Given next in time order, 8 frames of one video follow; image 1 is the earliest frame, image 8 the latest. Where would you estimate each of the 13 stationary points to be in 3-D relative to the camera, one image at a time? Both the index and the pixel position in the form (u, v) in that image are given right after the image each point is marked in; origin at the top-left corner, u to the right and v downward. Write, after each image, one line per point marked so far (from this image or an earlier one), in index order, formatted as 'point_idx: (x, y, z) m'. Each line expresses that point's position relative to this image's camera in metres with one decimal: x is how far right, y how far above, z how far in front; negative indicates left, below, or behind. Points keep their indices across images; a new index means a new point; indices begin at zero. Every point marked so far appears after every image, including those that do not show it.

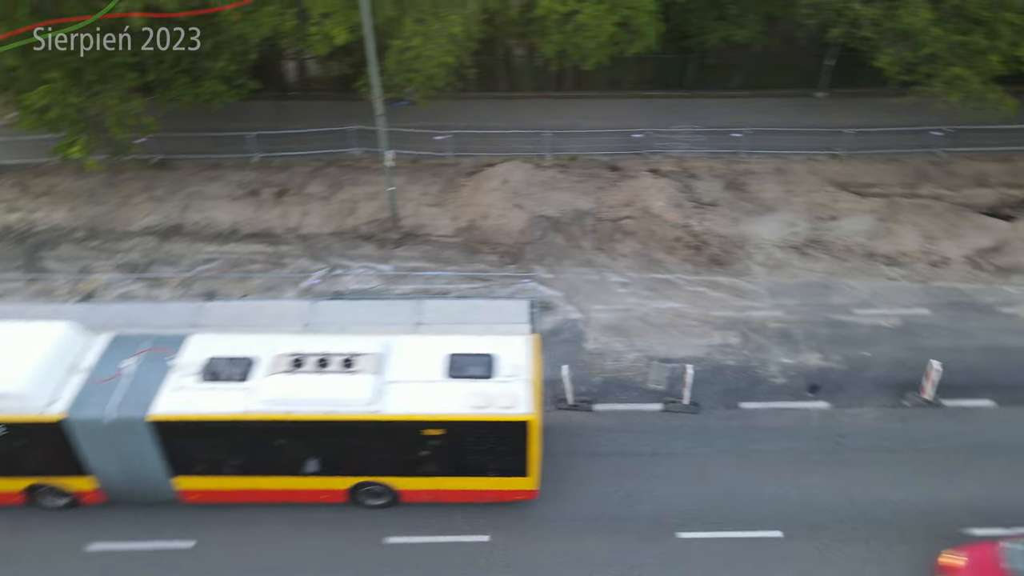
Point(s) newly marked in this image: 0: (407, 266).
0: (-2.3, +0.5, +16.1) m
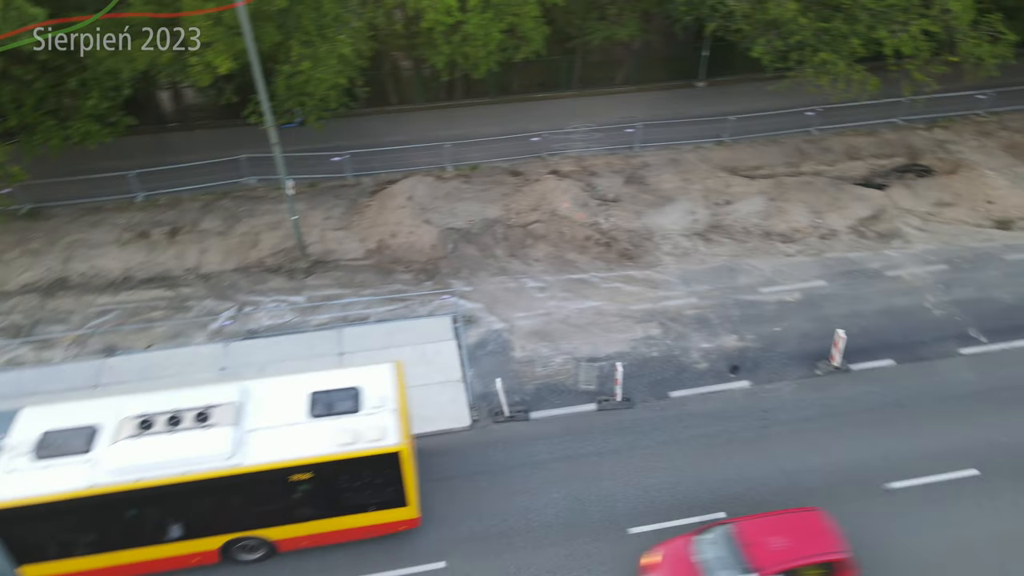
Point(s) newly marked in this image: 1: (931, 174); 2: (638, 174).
0: (-4.1, -0.1, +15.6) m
1: (+11.4, +3.1, +19.6) m
2: (+3.4, +3.1, +19.4) m
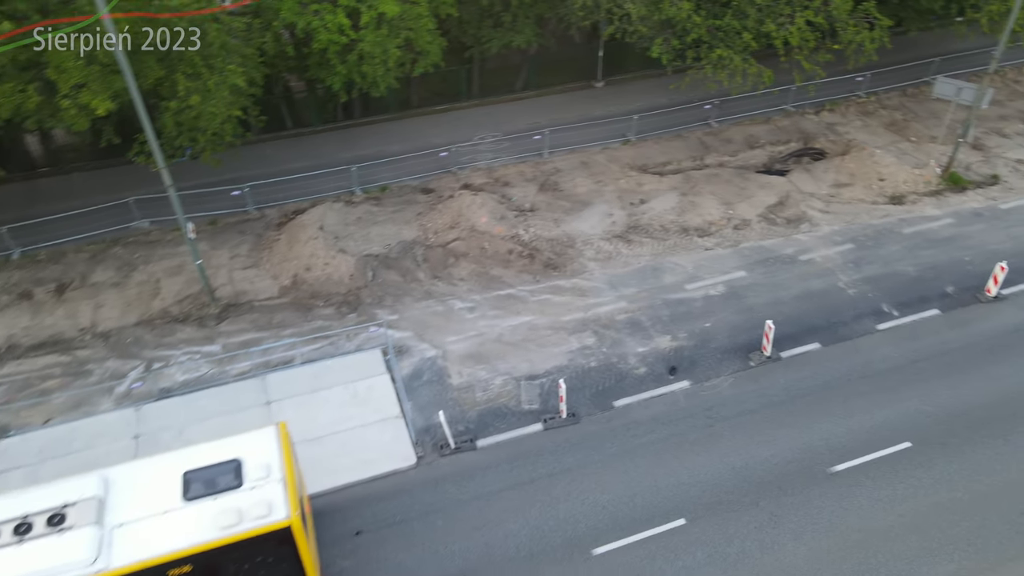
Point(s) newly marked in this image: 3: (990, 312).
0: (-5.6, -1.1, +14.6) m
1: (+8.9, +3.7, +20.5) m
2: (+1.0, +2.9, +19.3) m
3: (+10.1, -0.5, +15.3) m
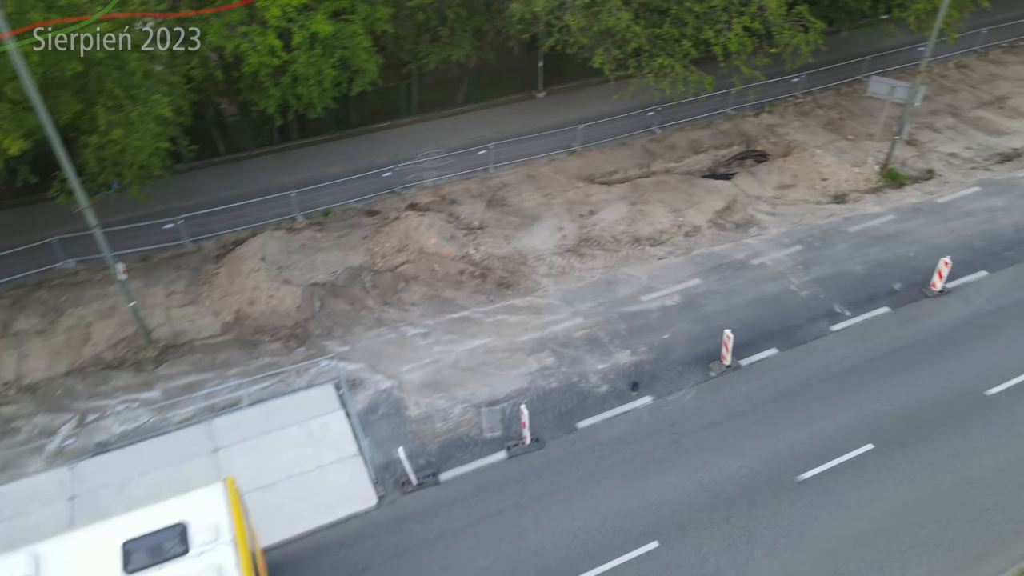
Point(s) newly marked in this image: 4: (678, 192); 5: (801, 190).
0: (-6.4, -1.8, +13.8) m
1: (+7.3, +3.7, +20.7) m
2: (-0.4, +2.4, +19.0) m
3: (+9.1, -0.4, +15.6) m
4: (+4.4, +2.5, +19.1) m
5: (+7.7, +2.6, +19.4) m
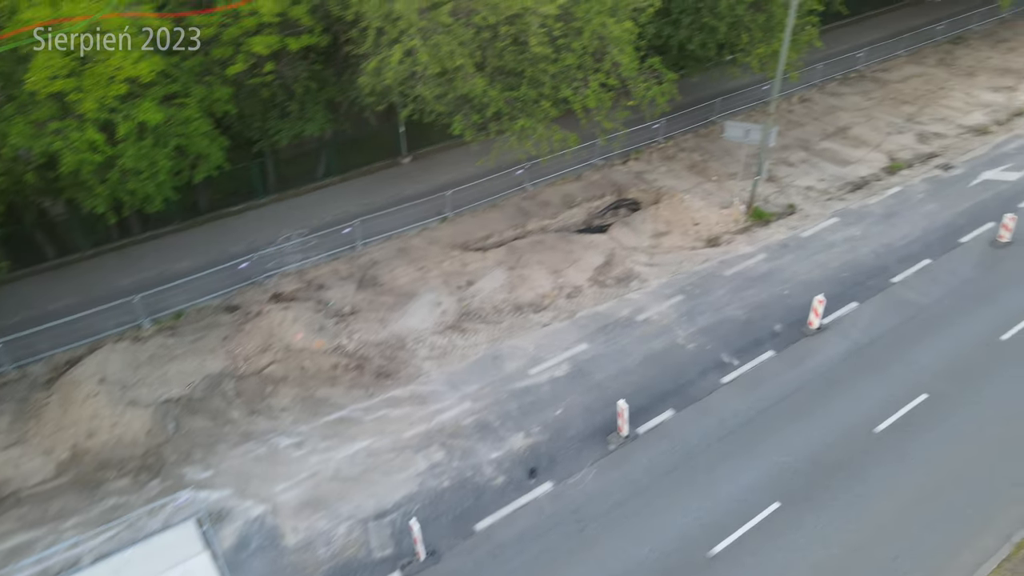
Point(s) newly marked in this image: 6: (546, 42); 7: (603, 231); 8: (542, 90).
0: (-8.2, -4.2, +11.6) m
1: (+3.7, +2.3, +20.7) m
2: (-3.5, +0.3, +17.8) m
3: (+6.6, -1.2, +15.8) m
4: (+1.1, +0.9, +18.7) m
5: (+4.4, +1.4, +19.4) m
6: (+0.8, +5.4, +15.9) m
7: (+2.5, +1.6, +19.7) m
8: (+0.7, +4.6, +16.8) m
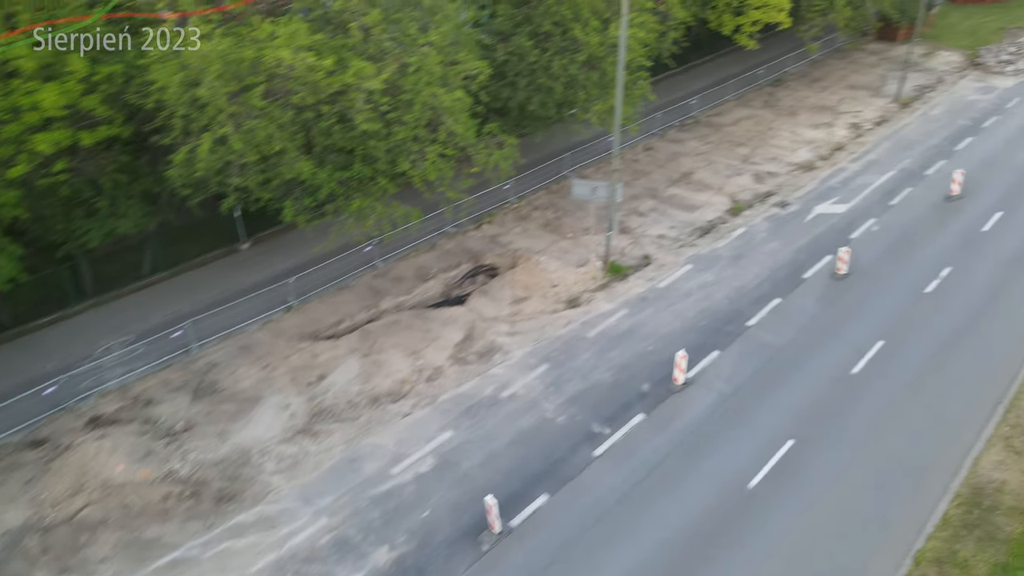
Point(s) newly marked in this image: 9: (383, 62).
0: (-9.9, -6.6, +8.9) m
1: (-0.4, +0.4, +20.1) m
2: (-6.8, -2.1, +16.0) m
3: (+3.7, -2.4, +15.5) m
4: (-2.4, -1.0, +17.6) m
5: (+0.6, -0.3, +18.9) m
6: (-2.8, +3.5, +15.1) m
7: (-1.3, -0.4, +18.9) m
8: (-3.0, +2.7, +16.0) m
9: (-2.7, +4.8, +15.5) m
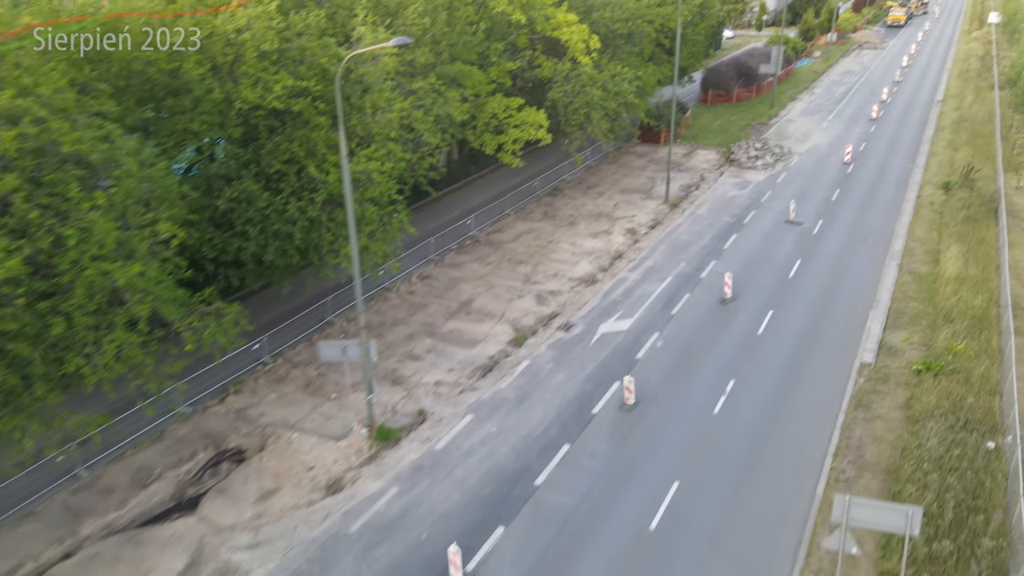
0: (-12.0, -10.2, +2.7) m
1: (-6.2, -3.9, +16.6) m
2: (-11.1, -6.4, +10.8) m
3: (-0.8, -5.6, +12.7) m
4: (-7.4, -5.2, +13.6) m
5: (-4.8, -4.4, +15.5) m
6: (-7.9, -0.4, +11.5) m
7: (-6.7, -4.6, +15.1) m
8: (-8.1, -1.4, +12.2) m
9: (-8.0, +0.8, +12.1) m
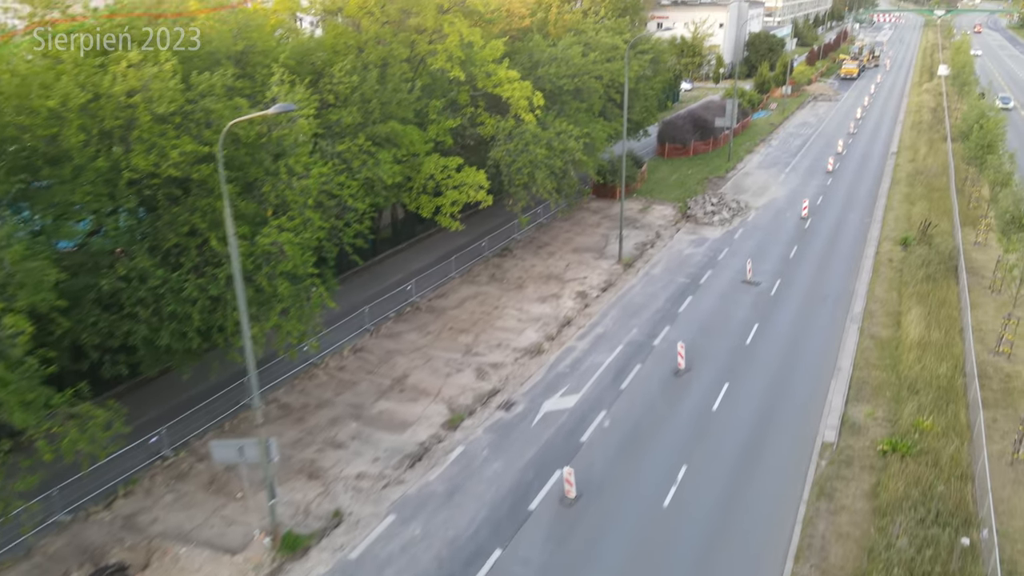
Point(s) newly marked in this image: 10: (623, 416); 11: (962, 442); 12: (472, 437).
0: (-12.9, -11.2, -0.1) m
1: (-7.7, -5.8, +14.4) m
2: (-12.4, -8.0, +8.3) m
3: (-2.2, -7.1, +10.6) m
4: (-8.8, -6.9, +11.2) m
5: (-6.3, -6.1, +13.3) m
6: (-9.3, -1.9, +9.5) m
7: (-8.2, -6.4, +12.8) m
8: (-9.5, -2.9, +10.1) m
9: (-9.5, -0.7, +10.1) m
10: (+3.0, -3.5, +19.6) m
11: (+10.8, -3.7, +17.4) m
12: (-1.0, -3.9, +18.9) m
